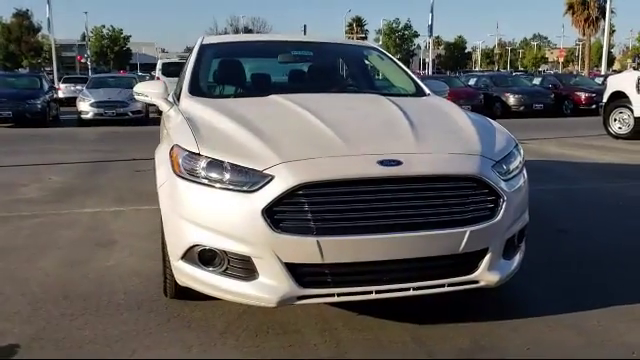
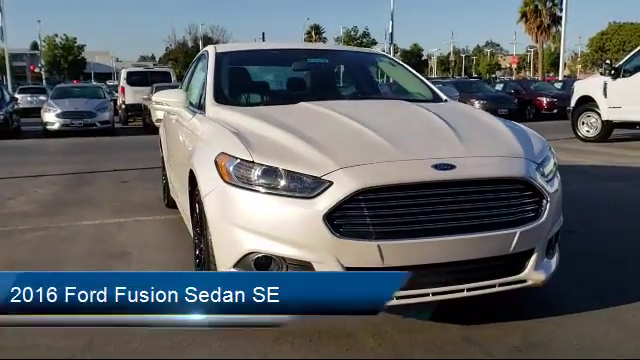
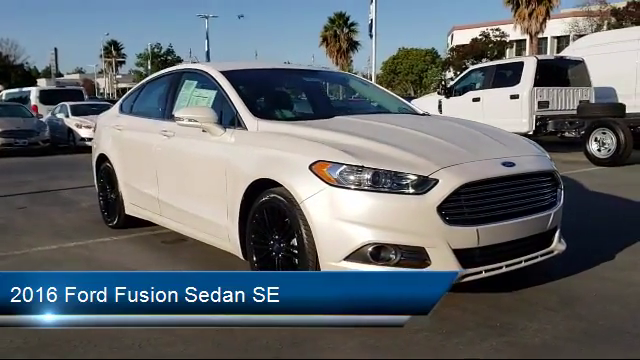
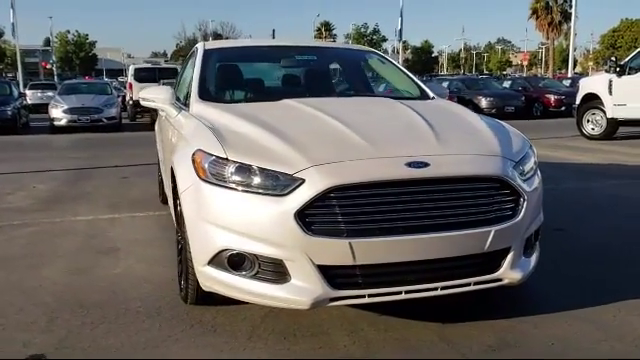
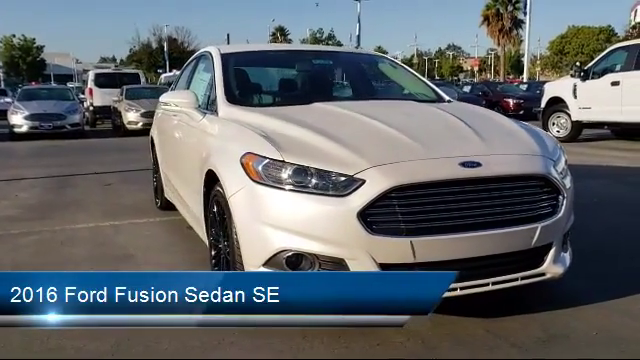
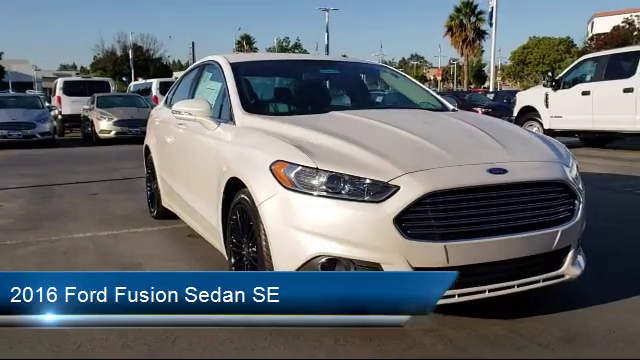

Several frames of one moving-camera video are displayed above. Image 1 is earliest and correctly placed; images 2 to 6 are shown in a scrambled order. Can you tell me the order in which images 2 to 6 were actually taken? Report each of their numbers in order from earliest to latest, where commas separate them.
4, 2, 5, 6, 3
